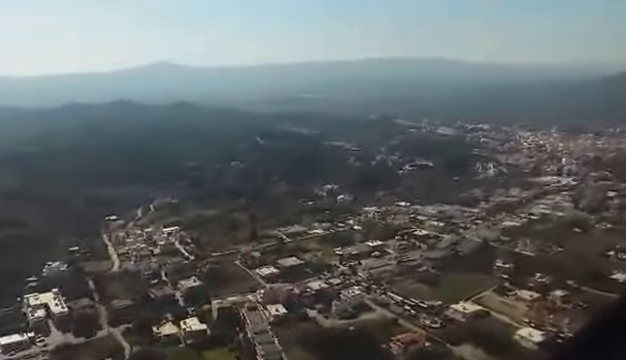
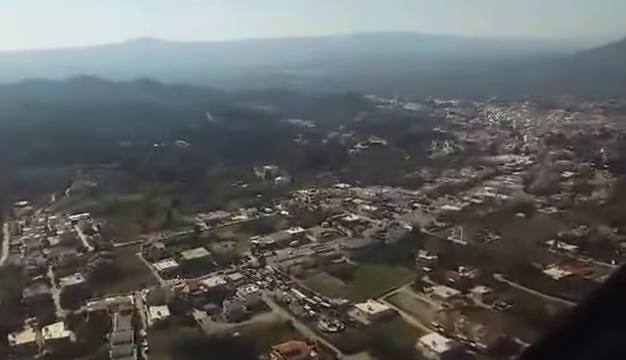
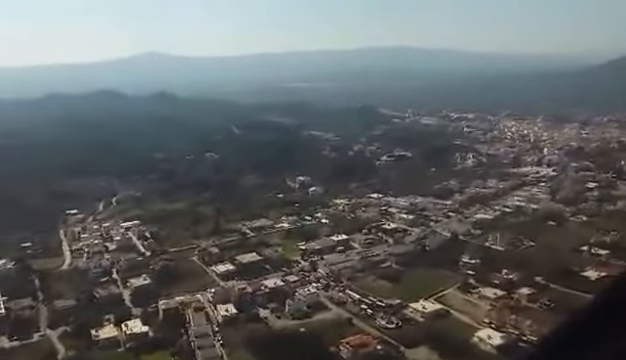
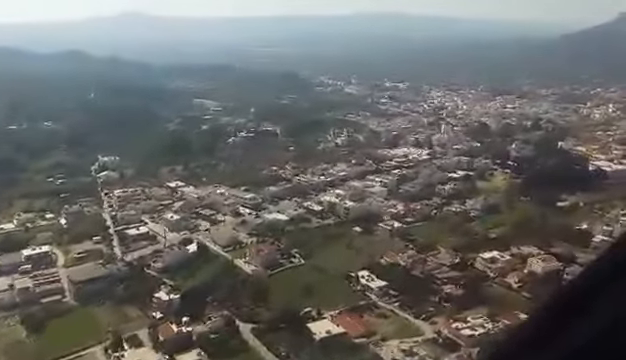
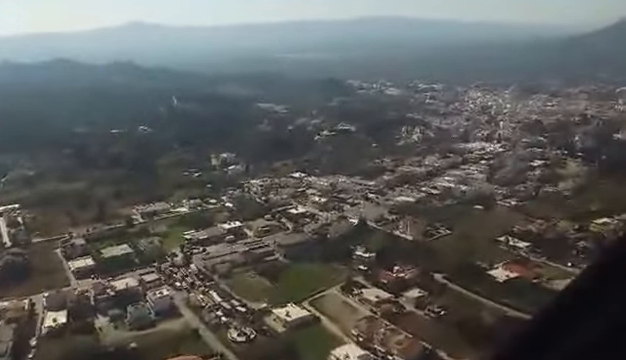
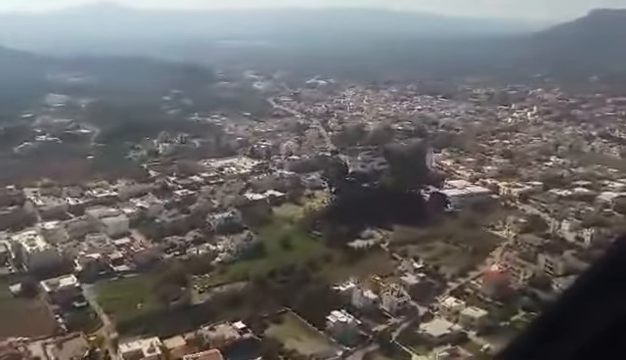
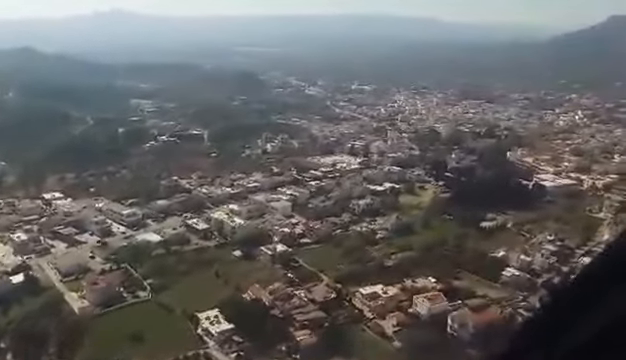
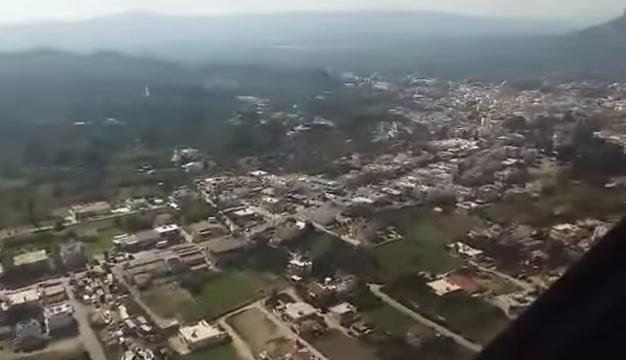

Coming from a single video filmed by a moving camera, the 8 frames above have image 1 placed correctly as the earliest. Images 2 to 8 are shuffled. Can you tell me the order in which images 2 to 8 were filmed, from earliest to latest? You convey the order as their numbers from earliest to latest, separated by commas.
3, 2, 5, 8, 4, 7, 6
